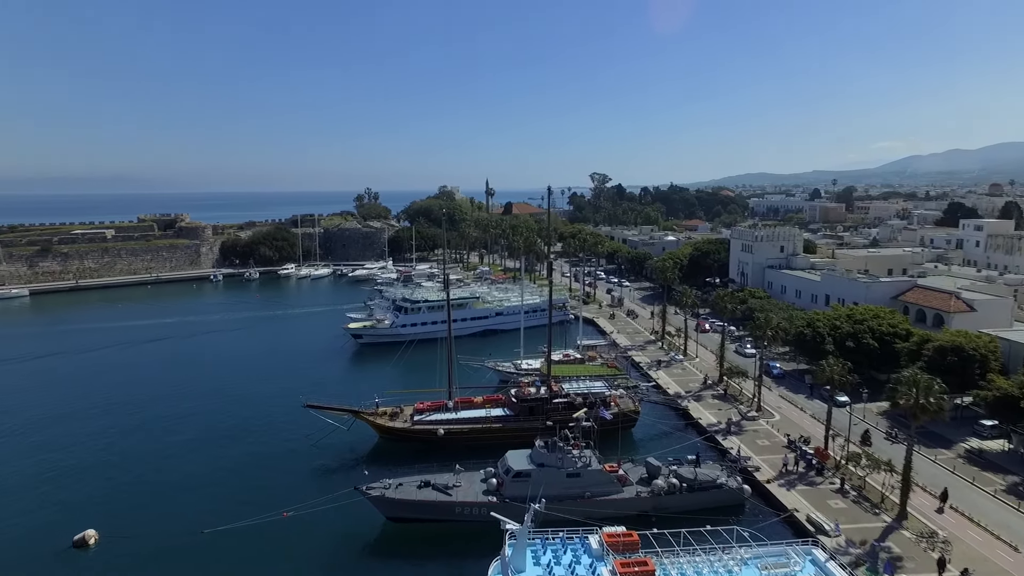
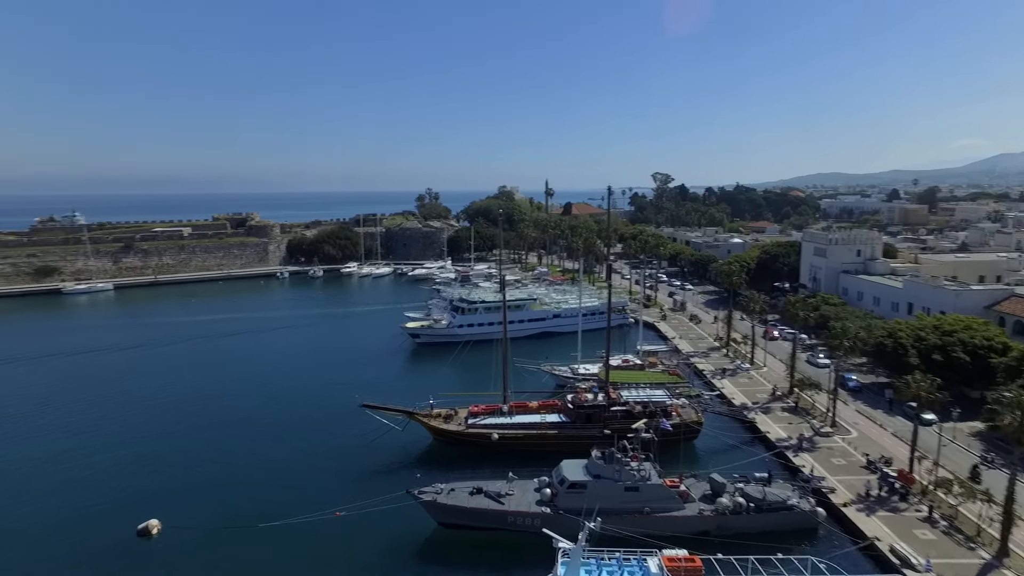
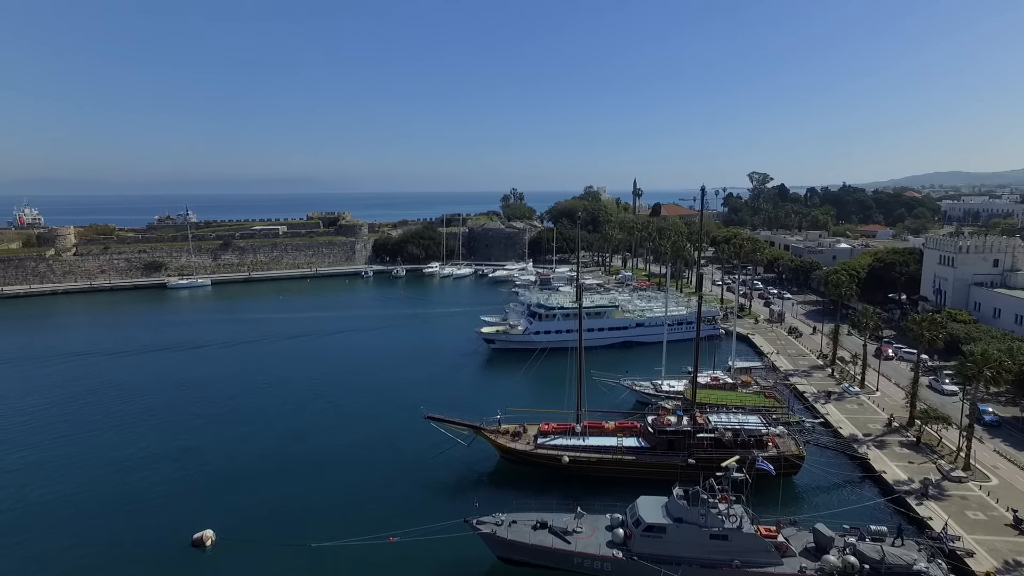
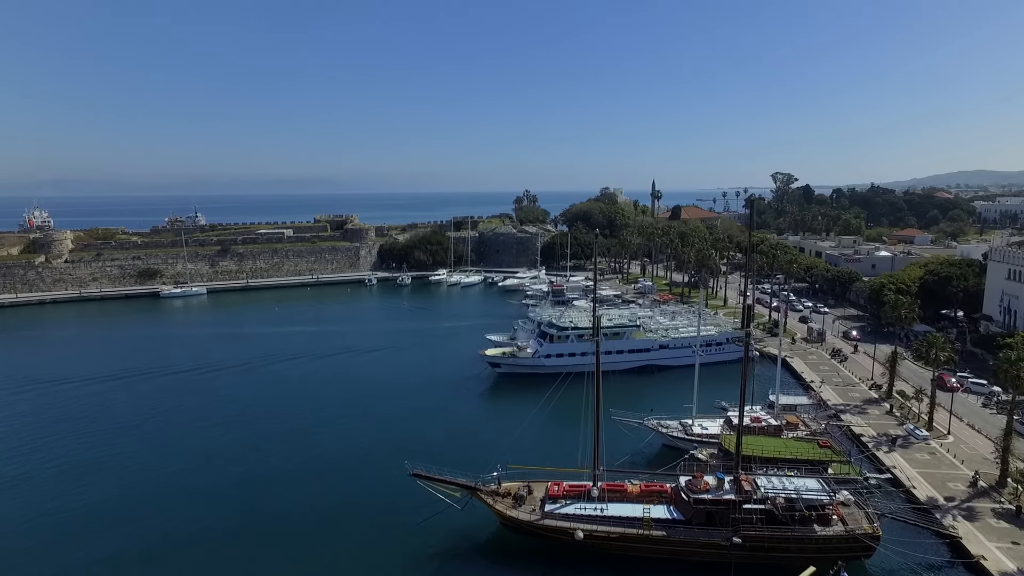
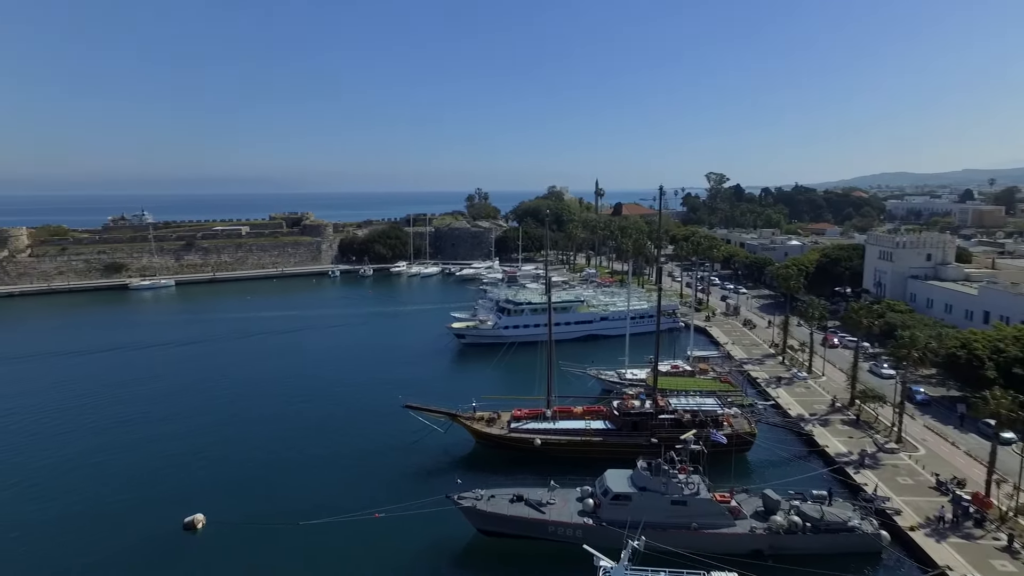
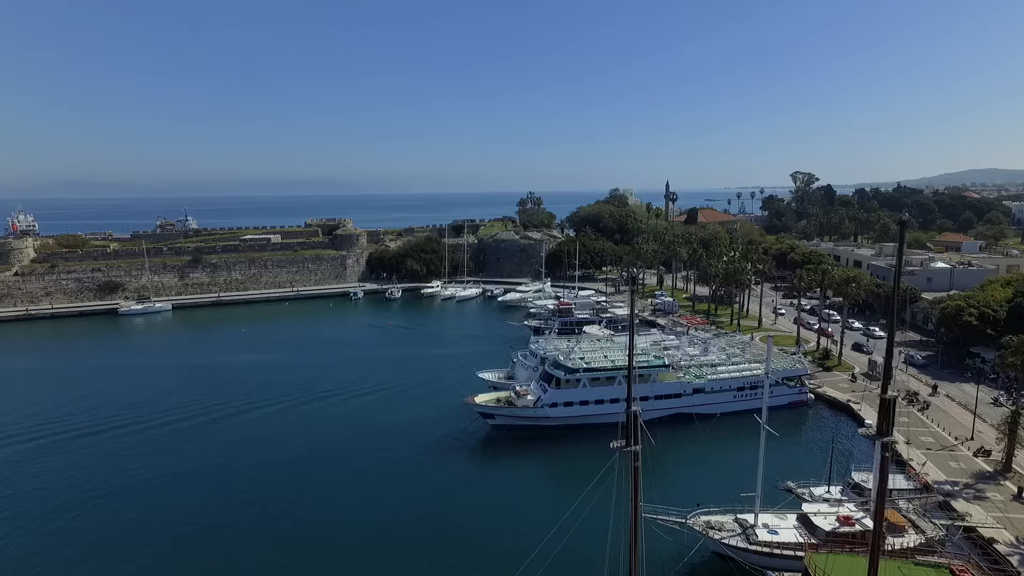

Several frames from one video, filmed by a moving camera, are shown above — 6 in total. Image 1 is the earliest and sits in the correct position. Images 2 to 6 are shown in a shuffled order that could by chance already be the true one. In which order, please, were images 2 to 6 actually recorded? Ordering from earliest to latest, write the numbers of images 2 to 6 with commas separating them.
2, 5, 3, 4, 6
